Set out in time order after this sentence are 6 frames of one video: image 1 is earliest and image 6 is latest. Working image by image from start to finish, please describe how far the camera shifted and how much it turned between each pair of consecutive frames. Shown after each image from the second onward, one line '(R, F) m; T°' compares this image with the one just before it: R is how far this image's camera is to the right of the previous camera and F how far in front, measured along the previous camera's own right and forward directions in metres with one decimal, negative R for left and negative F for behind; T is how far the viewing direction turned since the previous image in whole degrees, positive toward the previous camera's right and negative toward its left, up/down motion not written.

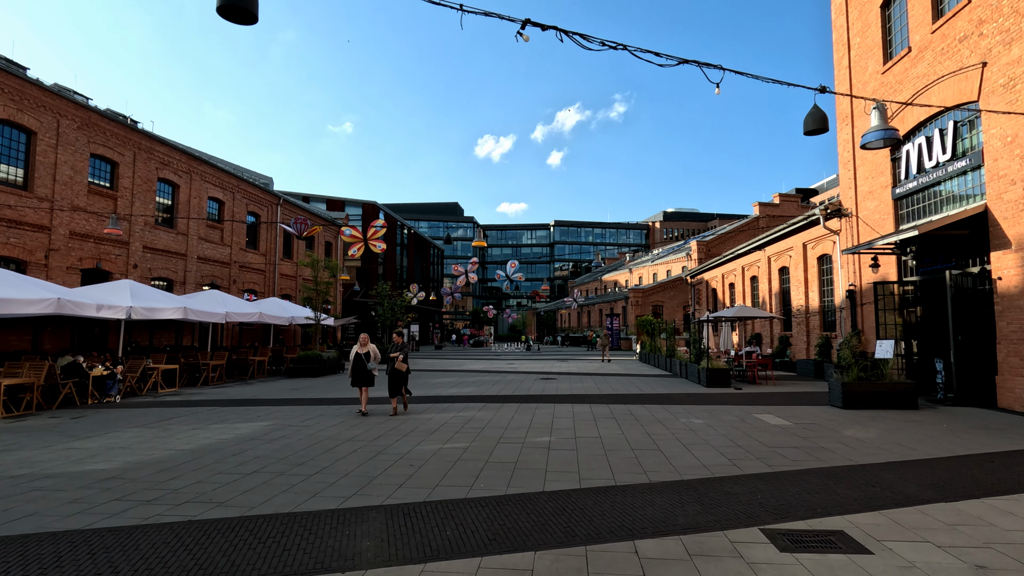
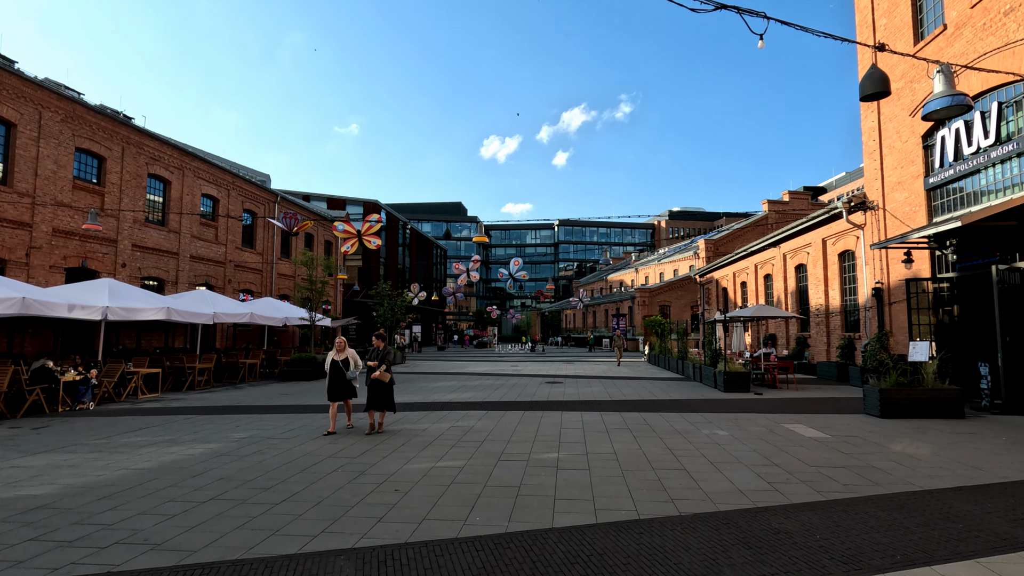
(0.0, +1.0) m; 0°
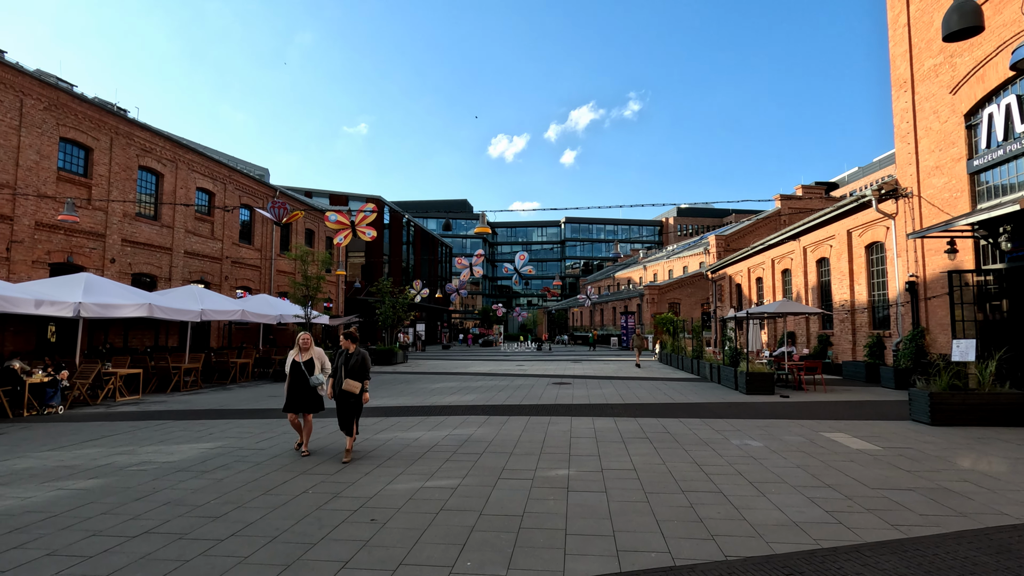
(0.0, +1.0) m; -1°
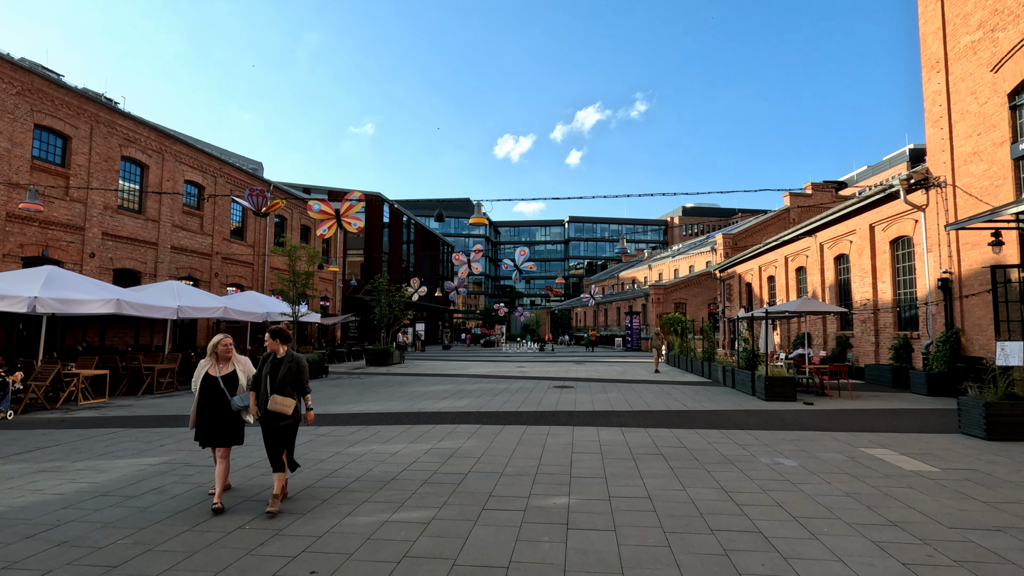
(+0.1, +1.1) m; 0°
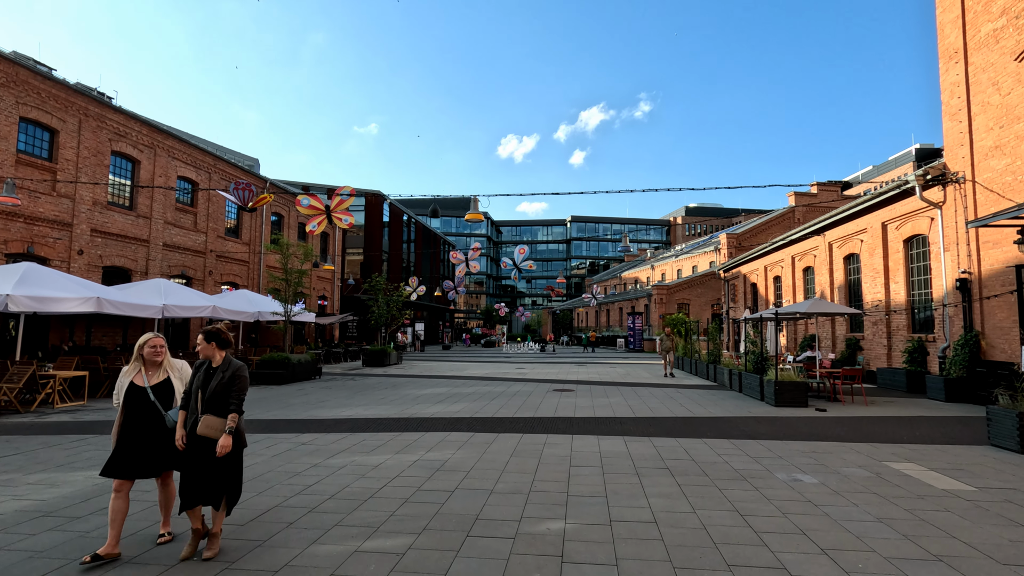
(+0.1, +0.6) m; 0°
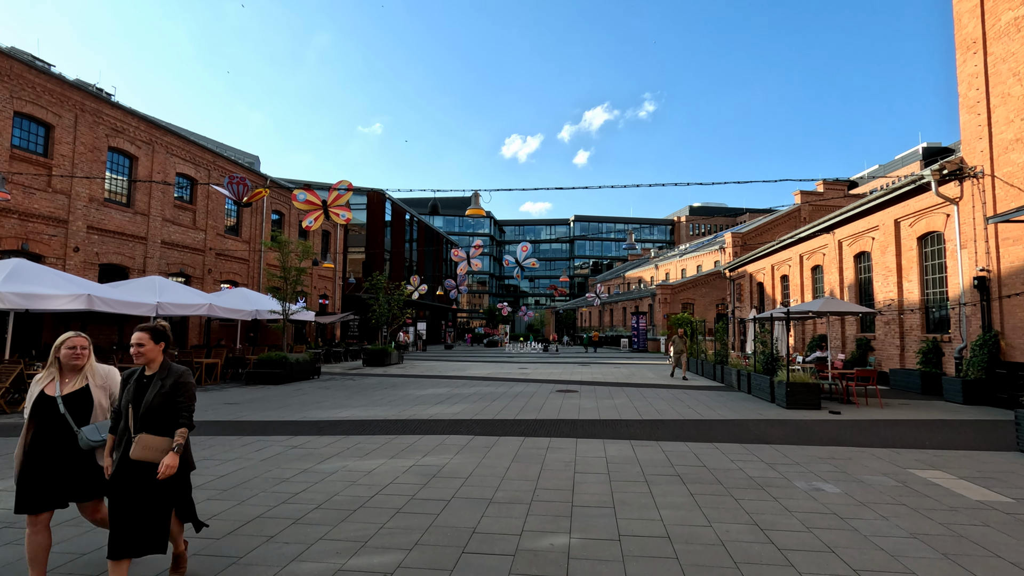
(0.0, +0.4) m; 0°
